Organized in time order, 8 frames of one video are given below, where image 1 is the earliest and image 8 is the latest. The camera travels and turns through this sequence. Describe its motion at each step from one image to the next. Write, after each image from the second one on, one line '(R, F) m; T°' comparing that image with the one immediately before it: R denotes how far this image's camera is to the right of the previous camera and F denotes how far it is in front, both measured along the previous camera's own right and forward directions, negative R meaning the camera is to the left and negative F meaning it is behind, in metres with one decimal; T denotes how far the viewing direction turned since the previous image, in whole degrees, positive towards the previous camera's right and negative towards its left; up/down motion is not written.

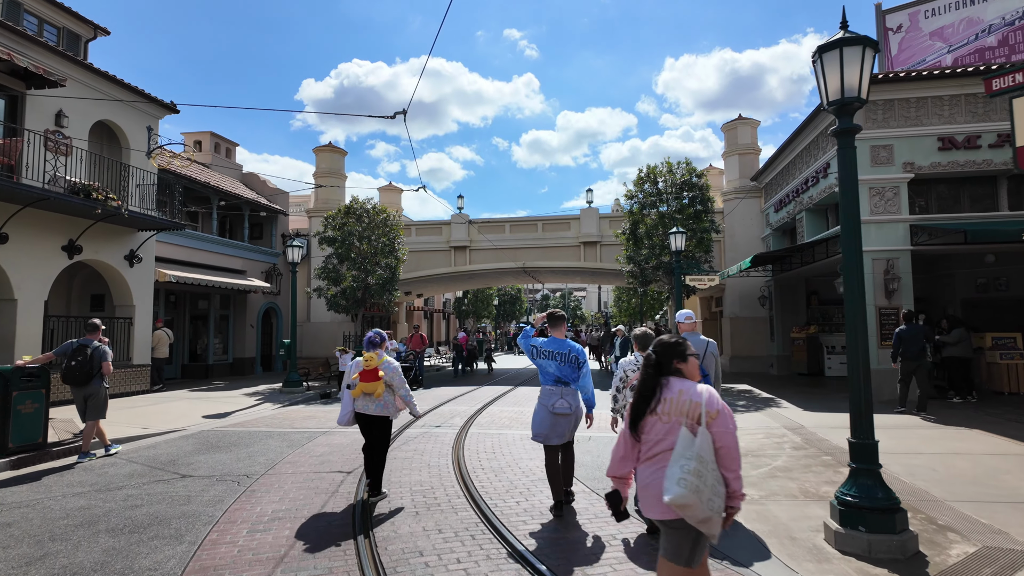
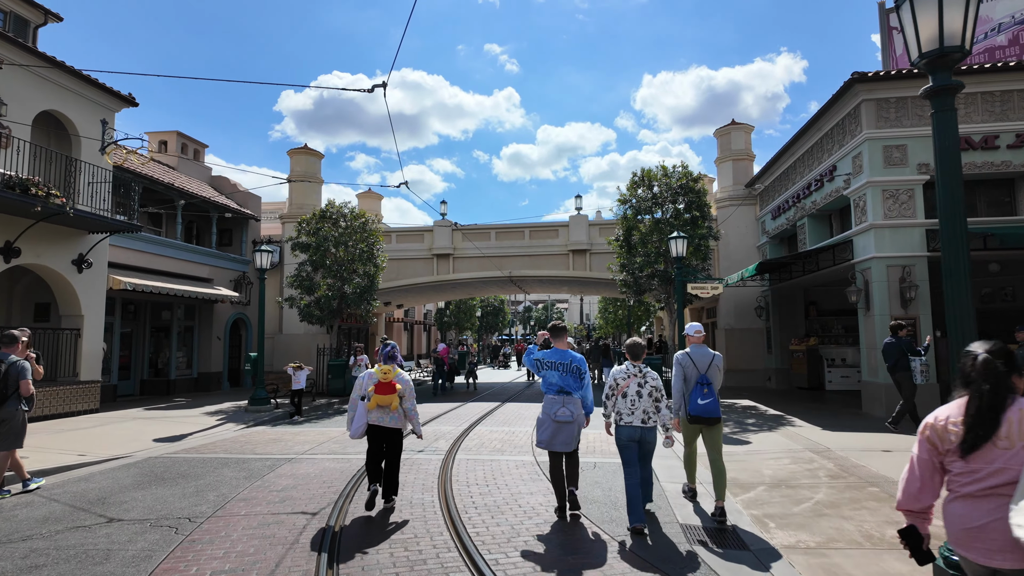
(-0.2, +1.1) m; +2°
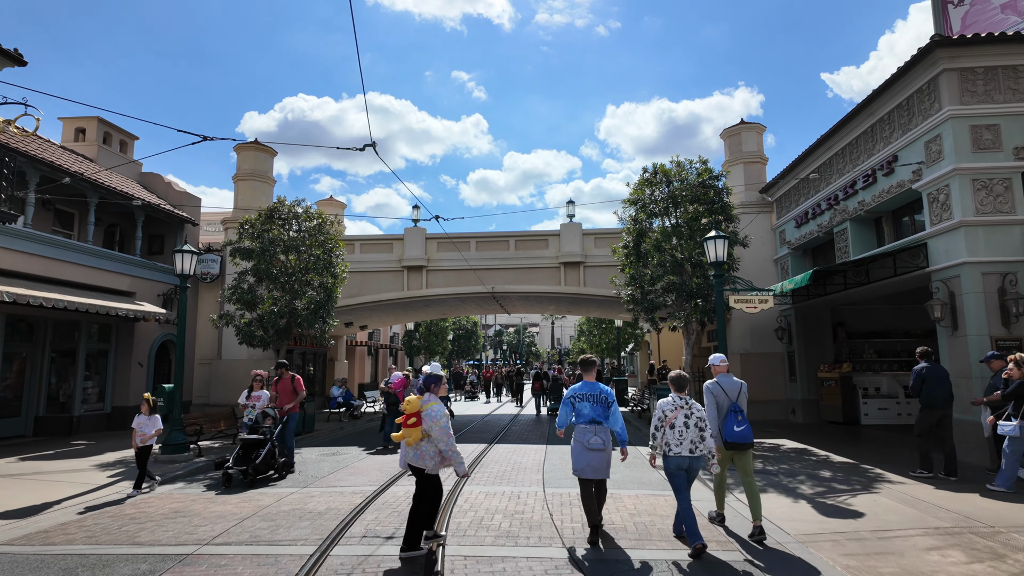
(-0.6, +3.0) m; +3°
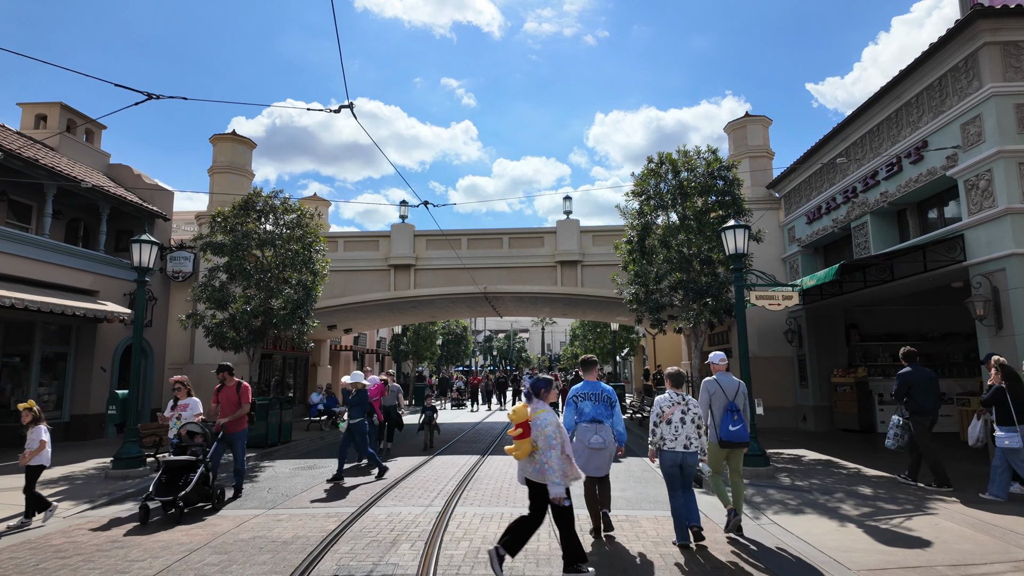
(-0.1, +1.1) m; +1°
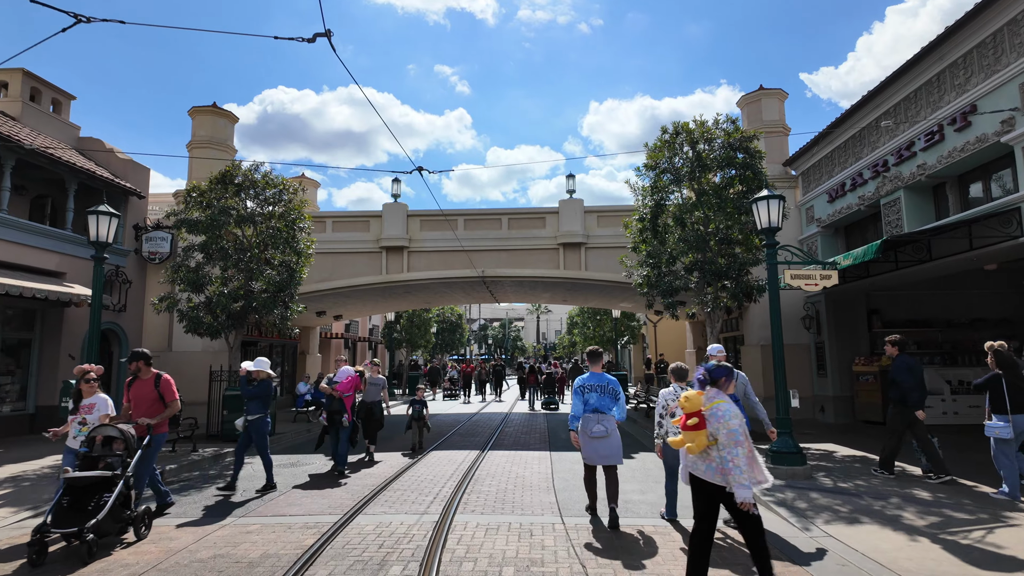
(-0.2, +1.1) m; +1°
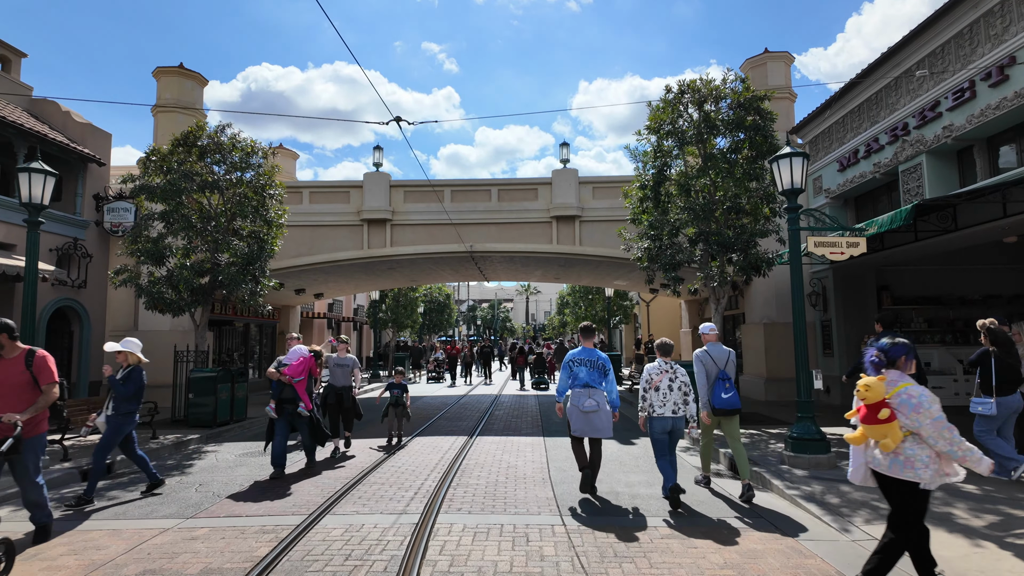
(0.0, +1.0) m; +1°
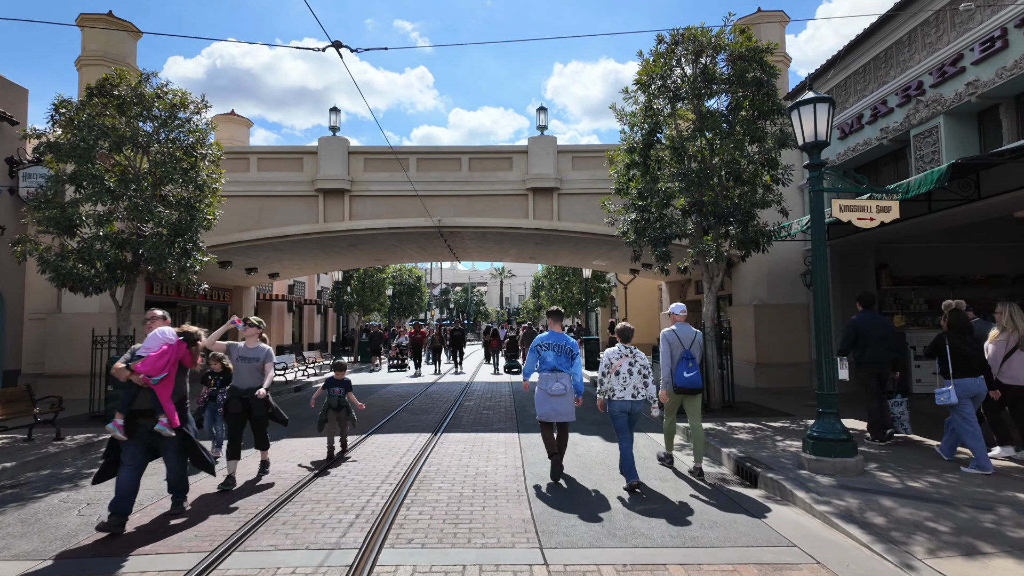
(+0.1, +1.4) m; +3°
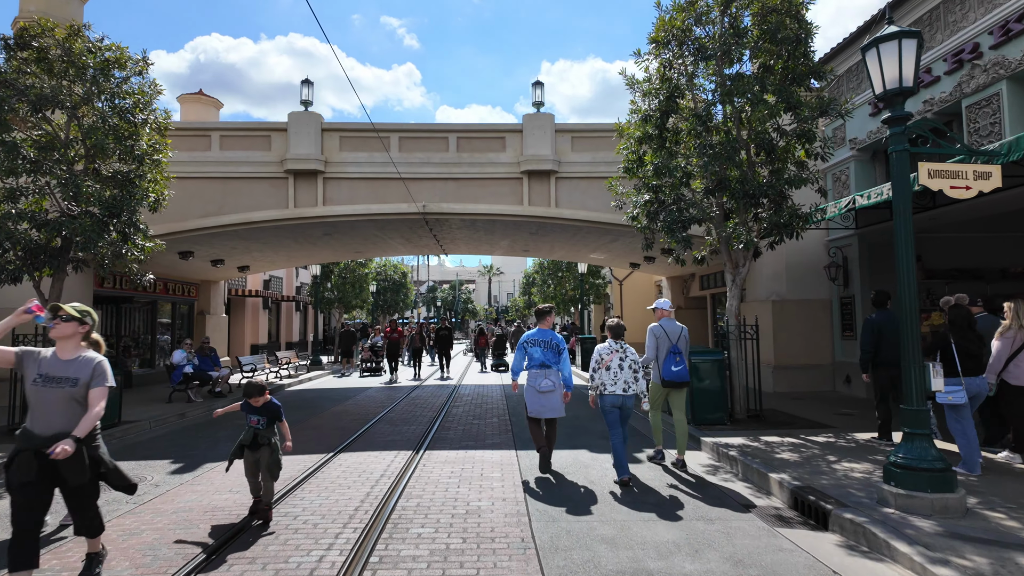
(-0.1, +1.5) m; +1°
